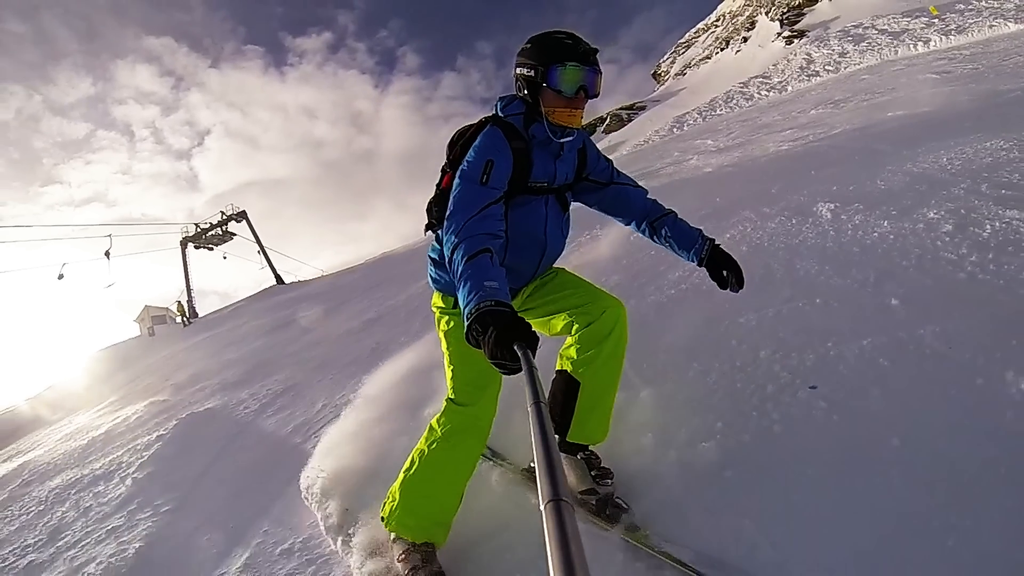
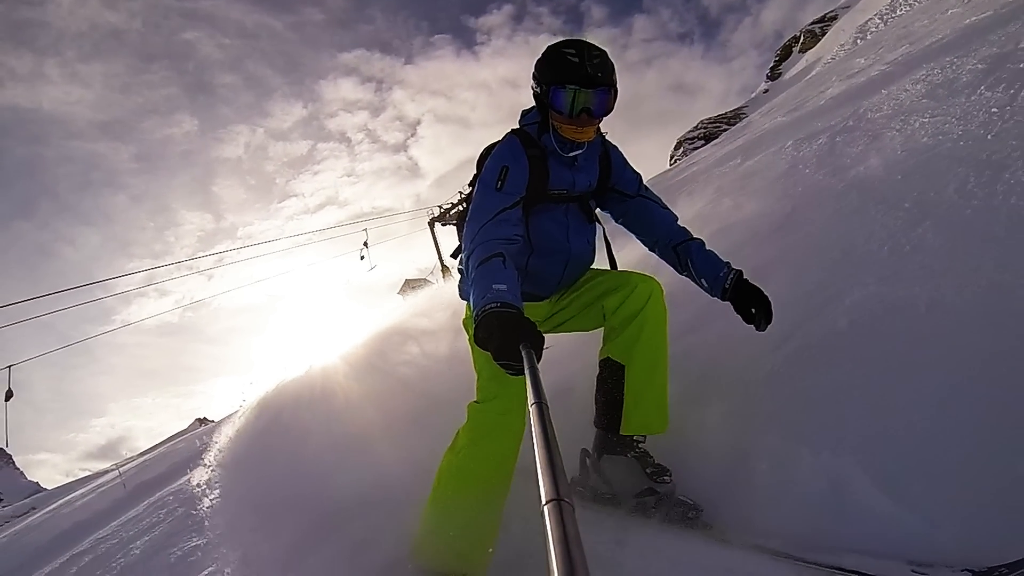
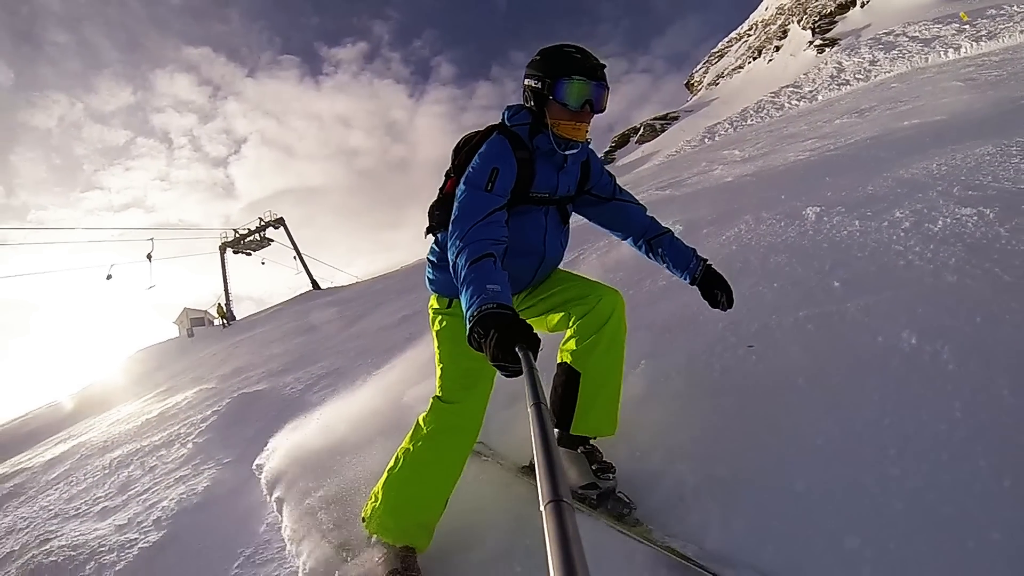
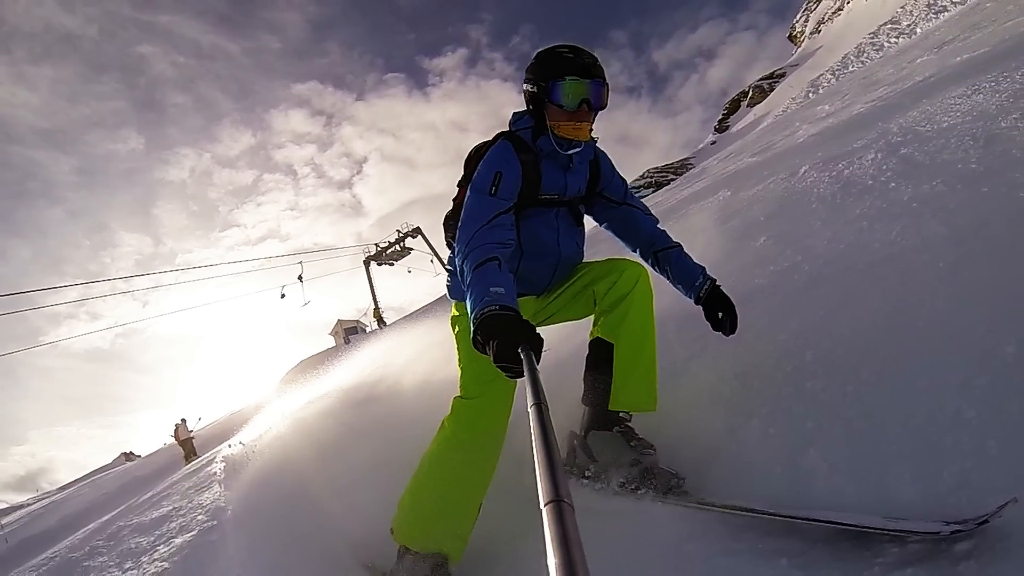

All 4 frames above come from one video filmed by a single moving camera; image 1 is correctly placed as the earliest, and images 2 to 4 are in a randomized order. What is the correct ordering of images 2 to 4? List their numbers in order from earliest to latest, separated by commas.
3, 4, 2
